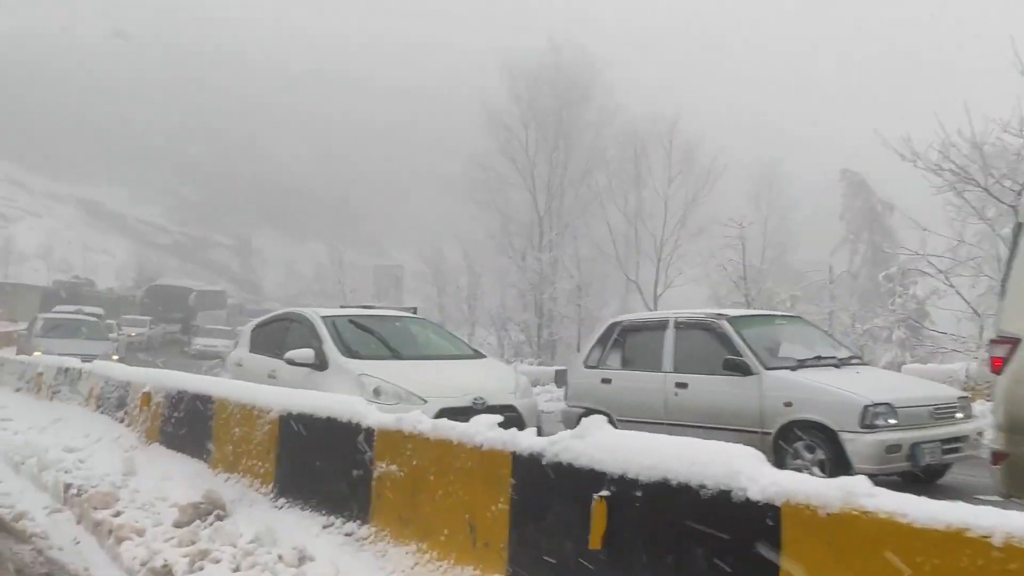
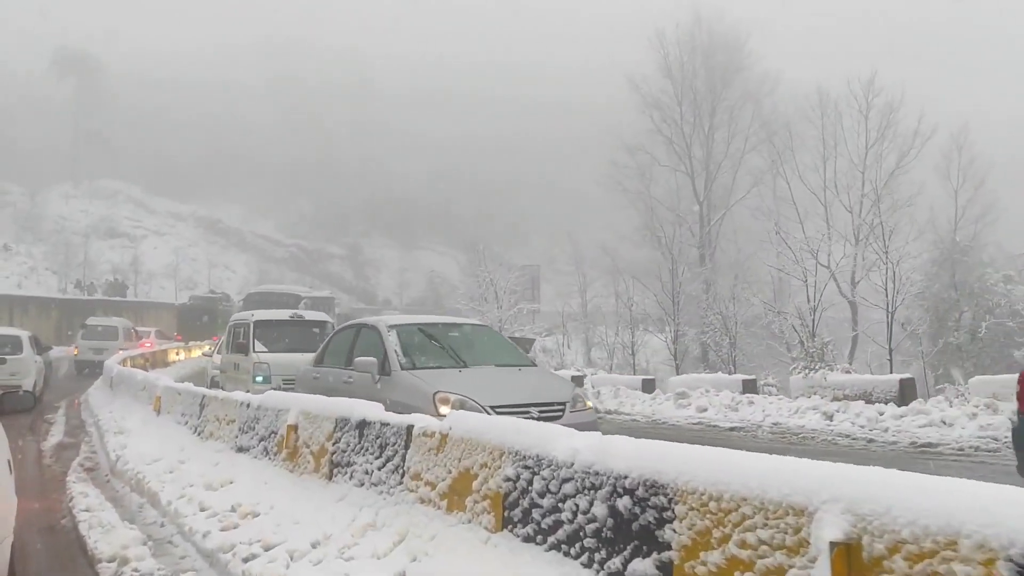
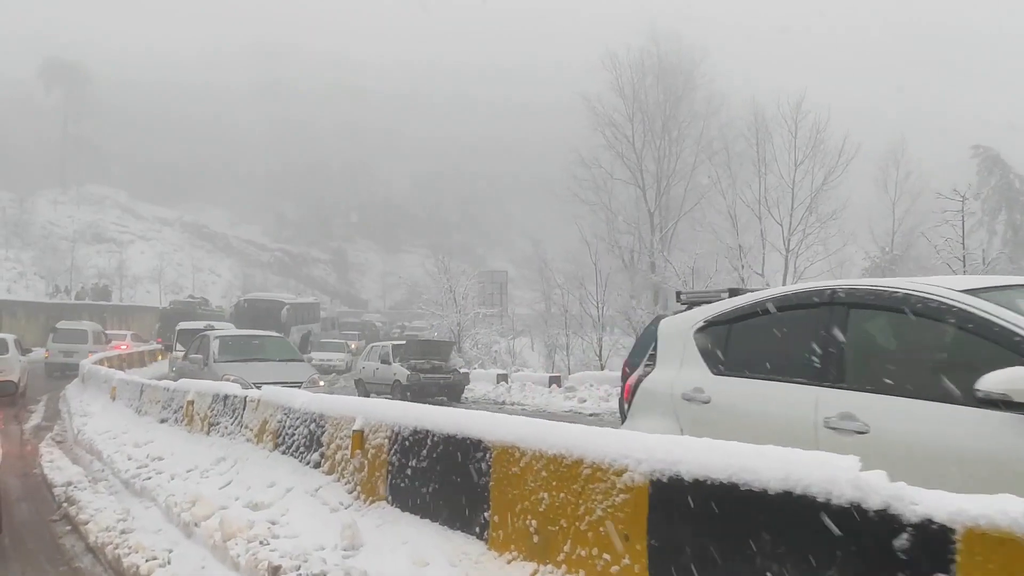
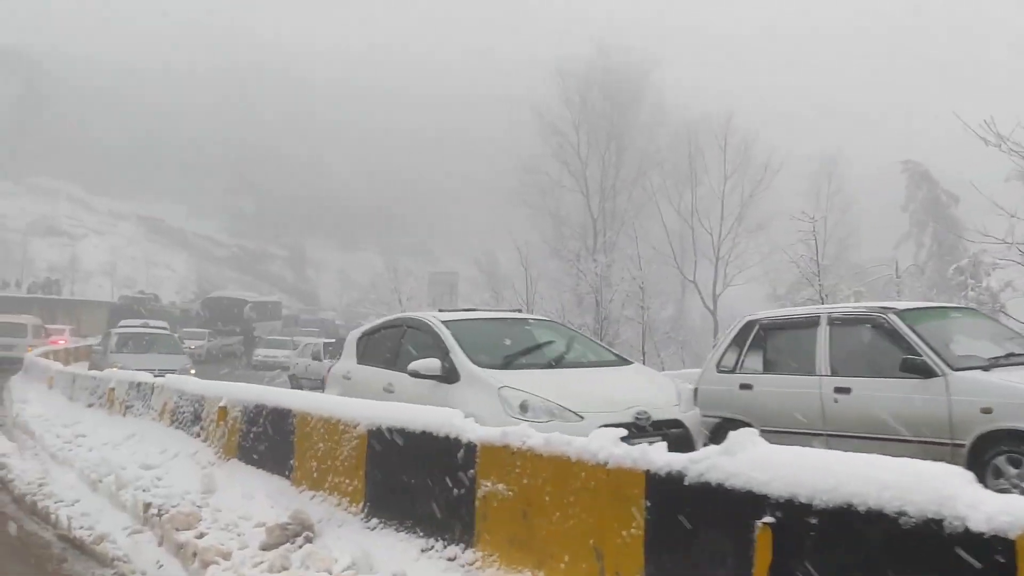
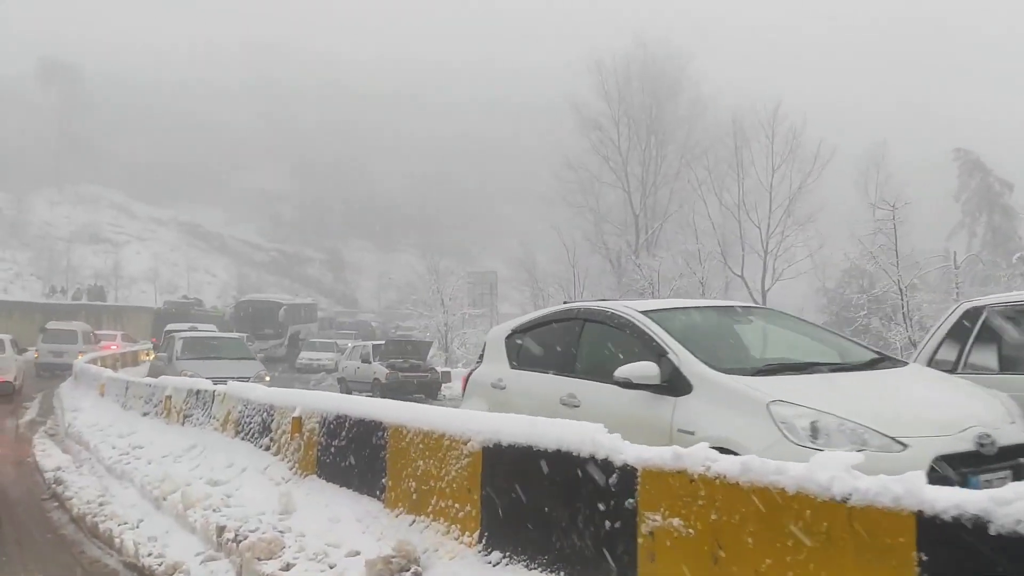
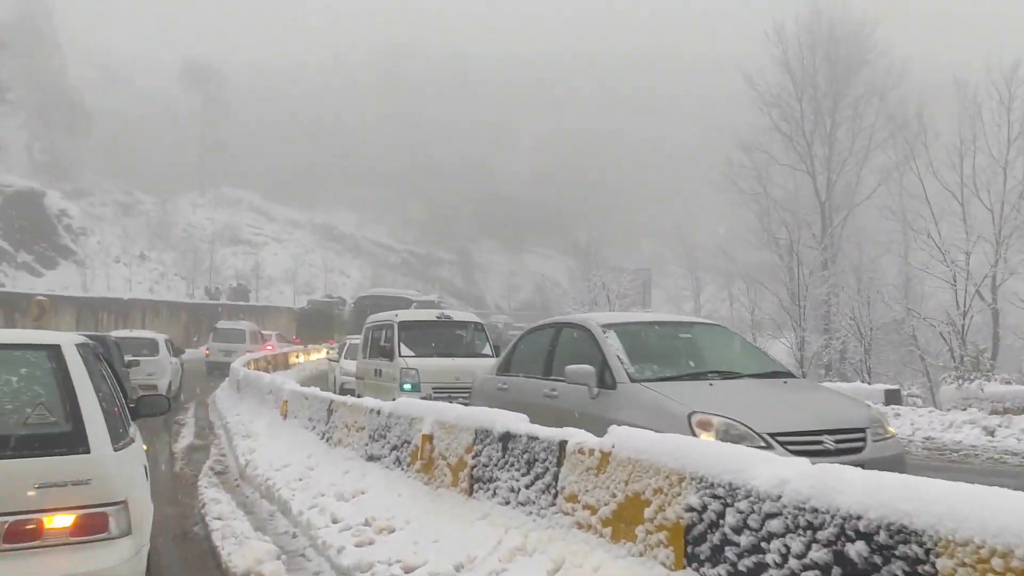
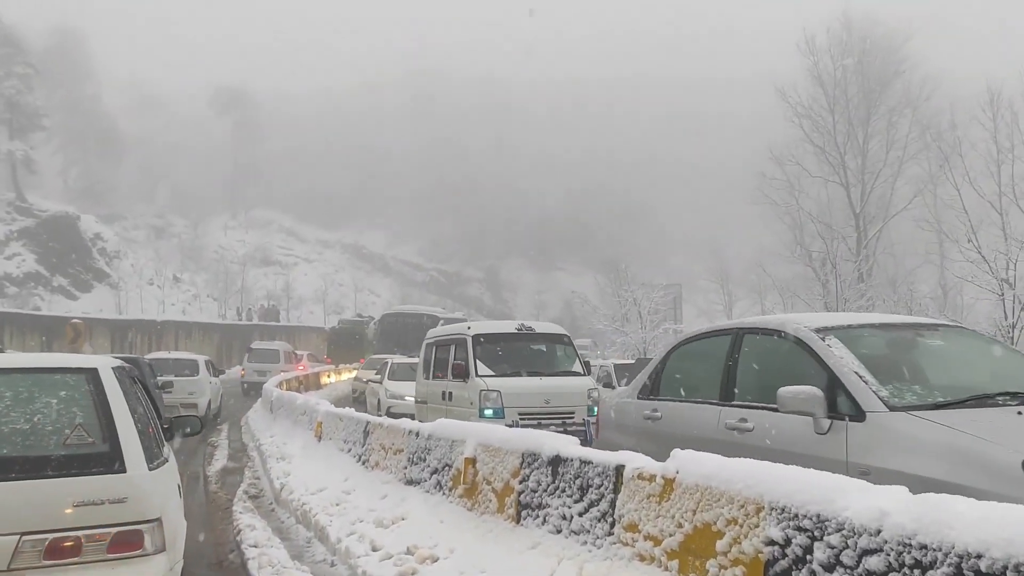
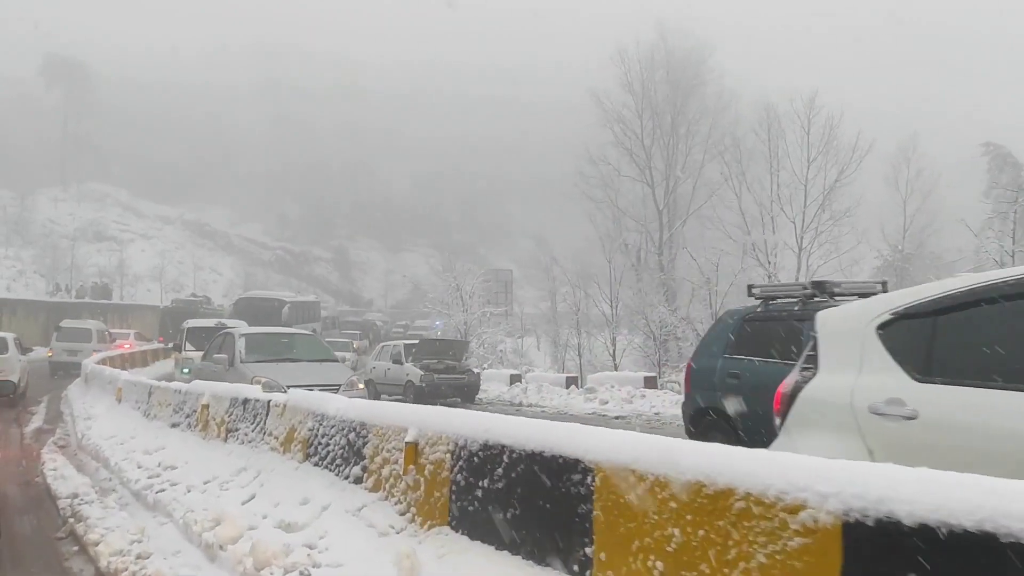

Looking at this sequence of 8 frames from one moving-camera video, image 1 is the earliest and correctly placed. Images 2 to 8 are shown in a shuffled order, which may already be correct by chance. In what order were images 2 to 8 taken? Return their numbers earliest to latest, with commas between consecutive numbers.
4, 5, 3, 8, 2, 6, 7
